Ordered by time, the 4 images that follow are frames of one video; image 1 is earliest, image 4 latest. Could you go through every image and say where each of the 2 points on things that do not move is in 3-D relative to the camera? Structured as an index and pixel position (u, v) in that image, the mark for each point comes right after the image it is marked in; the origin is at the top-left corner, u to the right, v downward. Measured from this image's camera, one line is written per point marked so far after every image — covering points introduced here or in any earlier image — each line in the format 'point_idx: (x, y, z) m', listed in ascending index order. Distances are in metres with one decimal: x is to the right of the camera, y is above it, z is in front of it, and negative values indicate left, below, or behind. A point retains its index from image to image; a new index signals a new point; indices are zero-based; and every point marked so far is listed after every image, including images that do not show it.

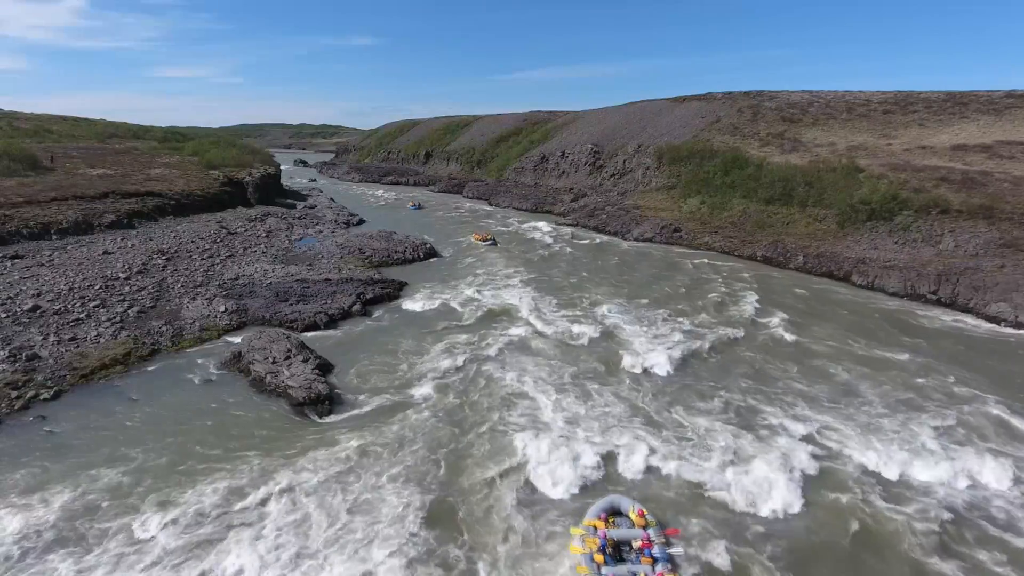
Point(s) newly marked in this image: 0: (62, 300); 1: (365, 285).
0: (-12.9, -0.3, +15.6) m
1: (-5.1, +0.1, +19.0) m
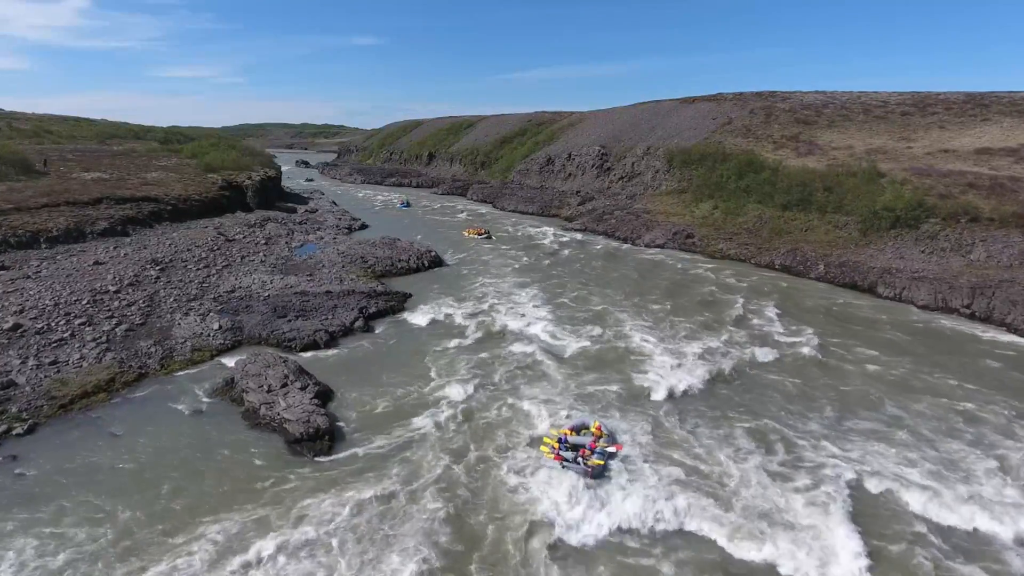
0: (-12.5, -0.8, +14.7) m
1: (-4.8, -0.3, +18.1) m
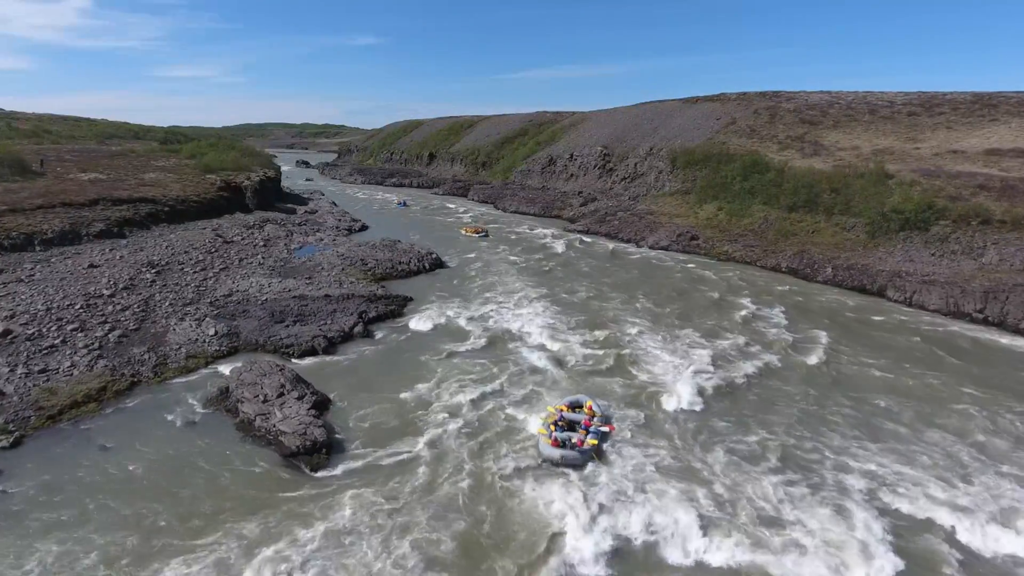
0: (-12.4, -0.9, +14.3) m
1: (-4.7, -0.4, +17.7) m
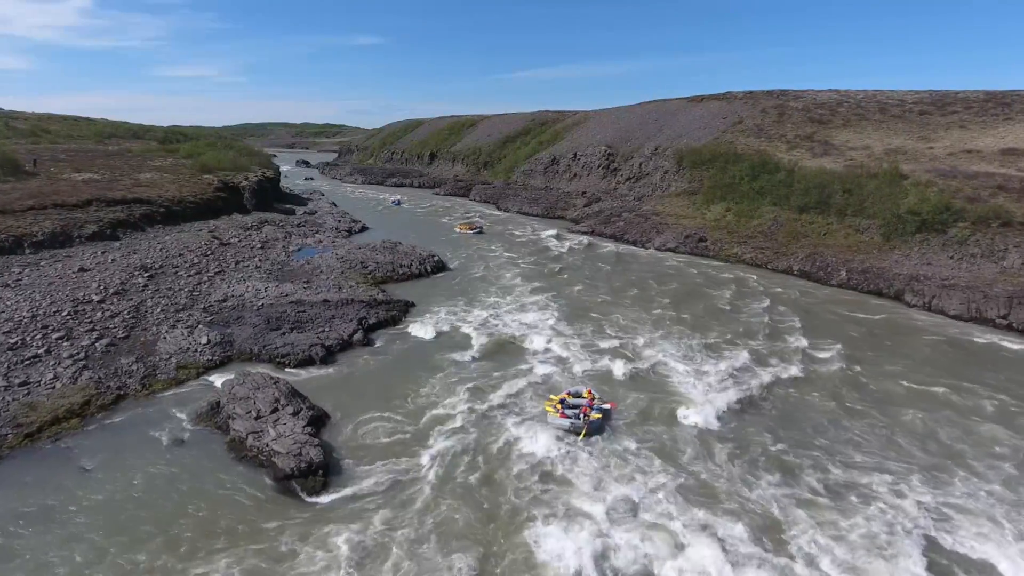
0: (-12.3, -1.1, +13.6) m
1: (-4.5, -0.6, +17.0) m
